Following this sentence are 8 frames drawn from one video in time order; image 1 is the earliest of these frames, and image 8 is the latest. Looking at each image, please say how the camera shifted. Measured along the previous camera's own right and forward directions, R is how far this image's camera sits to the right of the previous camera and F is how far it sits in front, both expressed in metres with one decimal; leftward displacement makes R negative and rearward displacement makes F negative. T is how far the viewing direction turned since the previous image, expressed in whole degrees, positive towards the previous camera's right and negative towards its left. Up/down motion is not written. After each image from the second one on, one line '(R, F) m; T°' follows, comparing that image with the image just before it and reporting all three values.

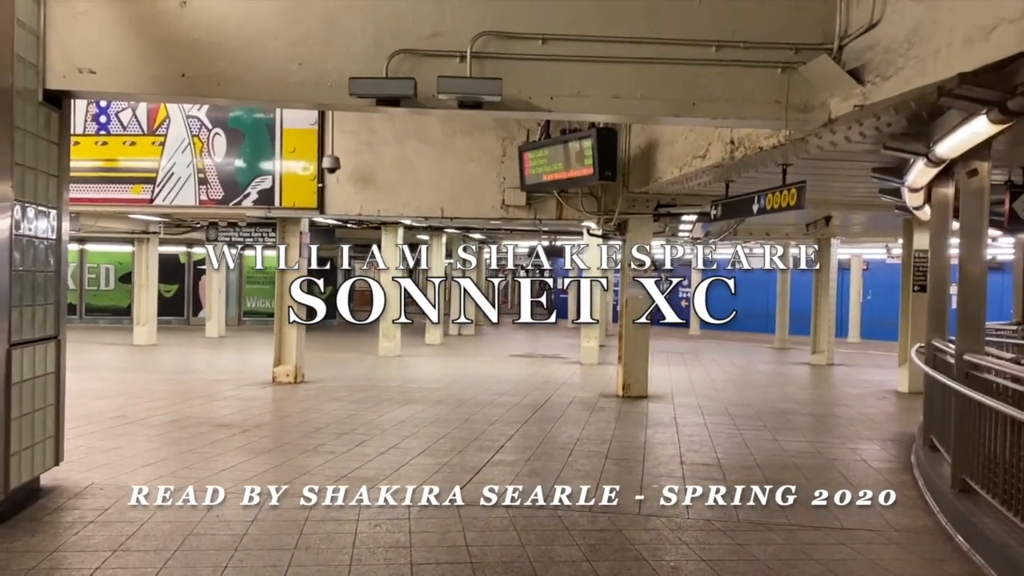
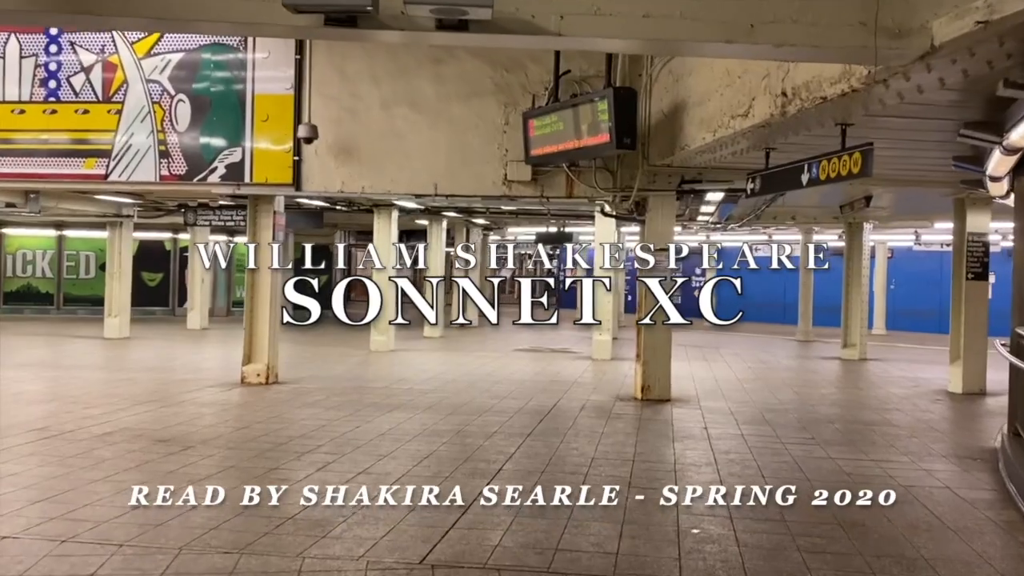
(+0.1, +1.6) m; 0°
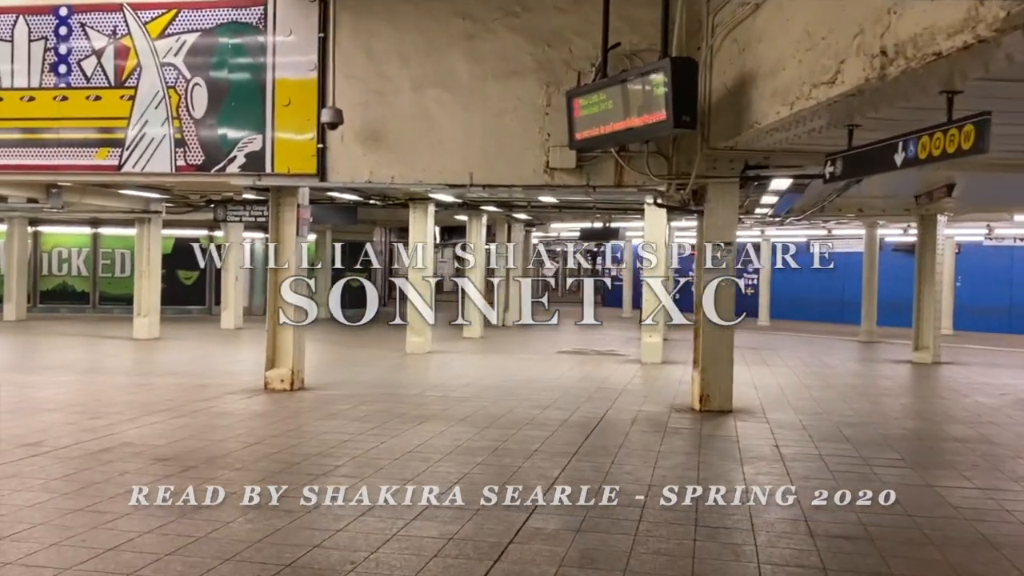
(0.0, +1.0) m; -3°
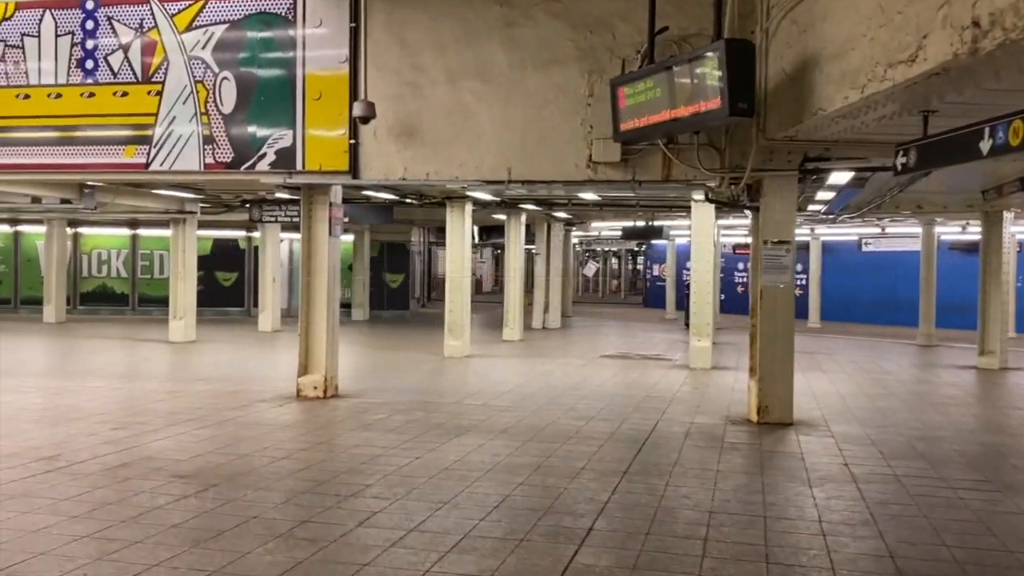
(0.0, +0.5) m; -2°
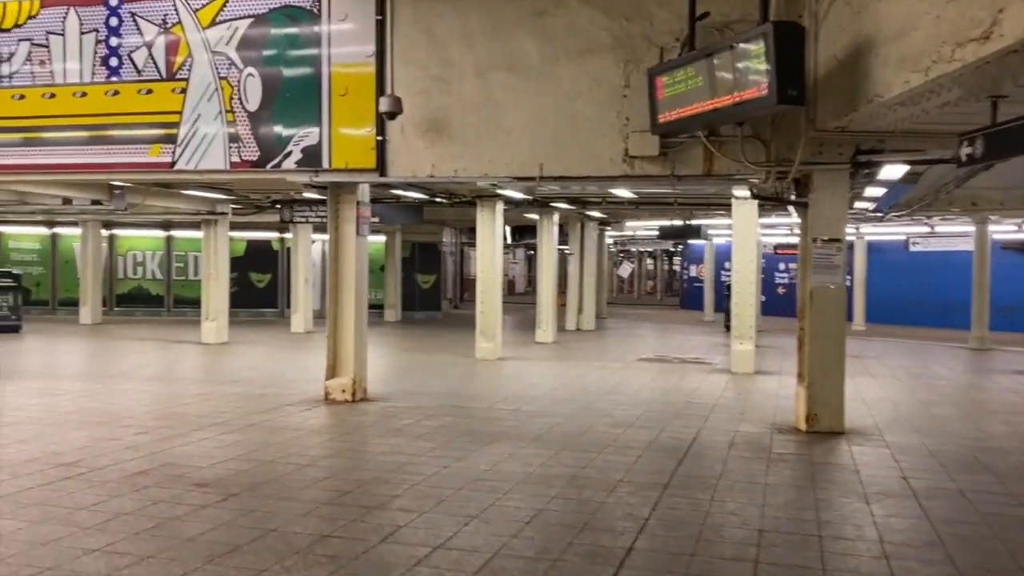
(0.0, +0.4) m; -2°
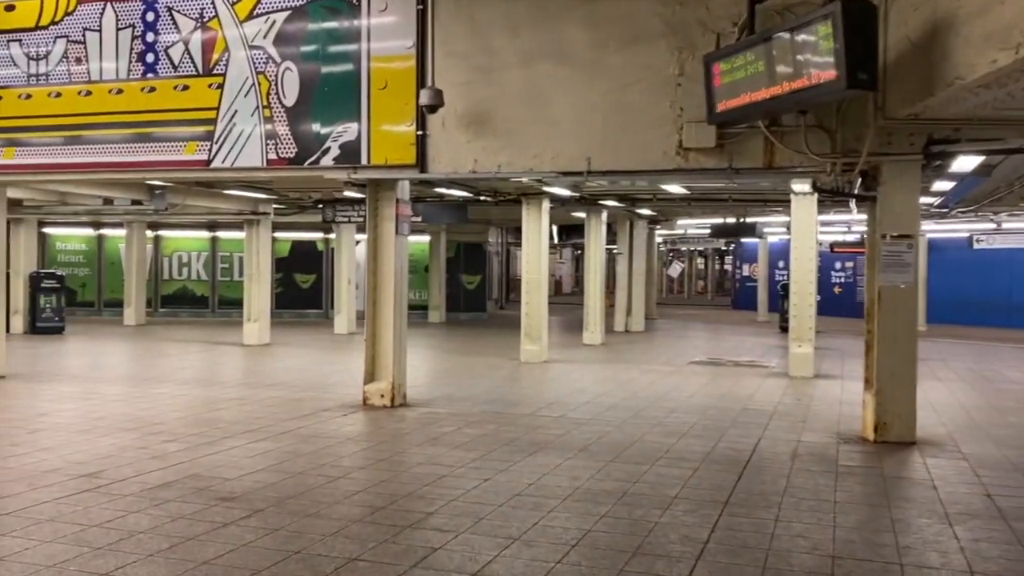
(0.0, +0.5) m; -3°
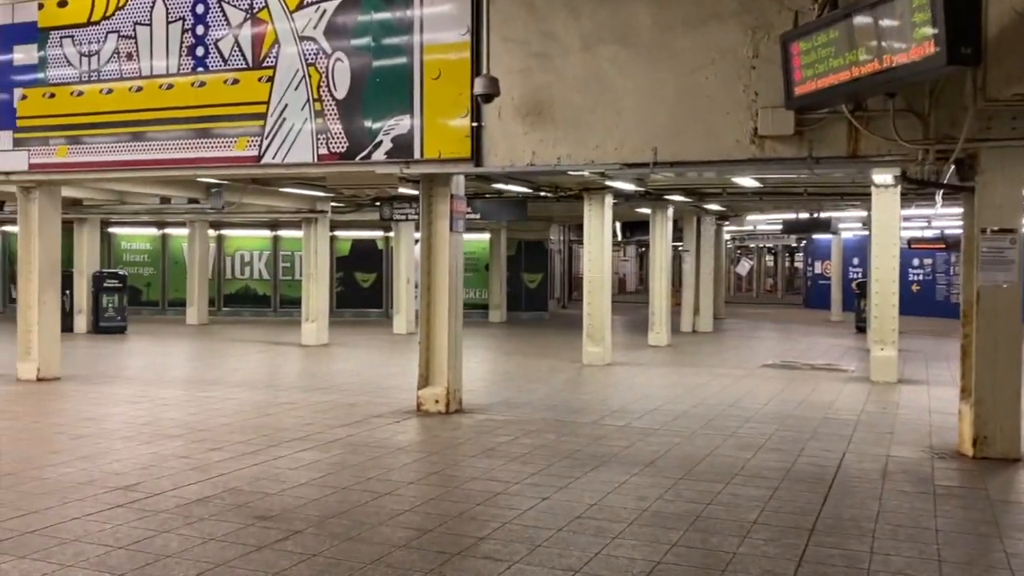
(0.0, +0.5) m; -4°
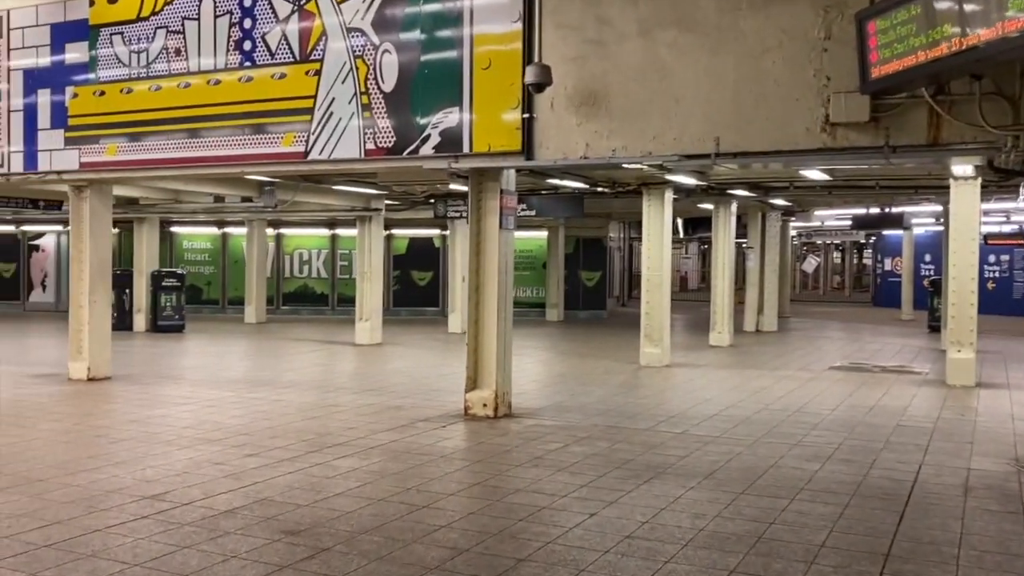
(+0.1, +0.4) m; -4°
